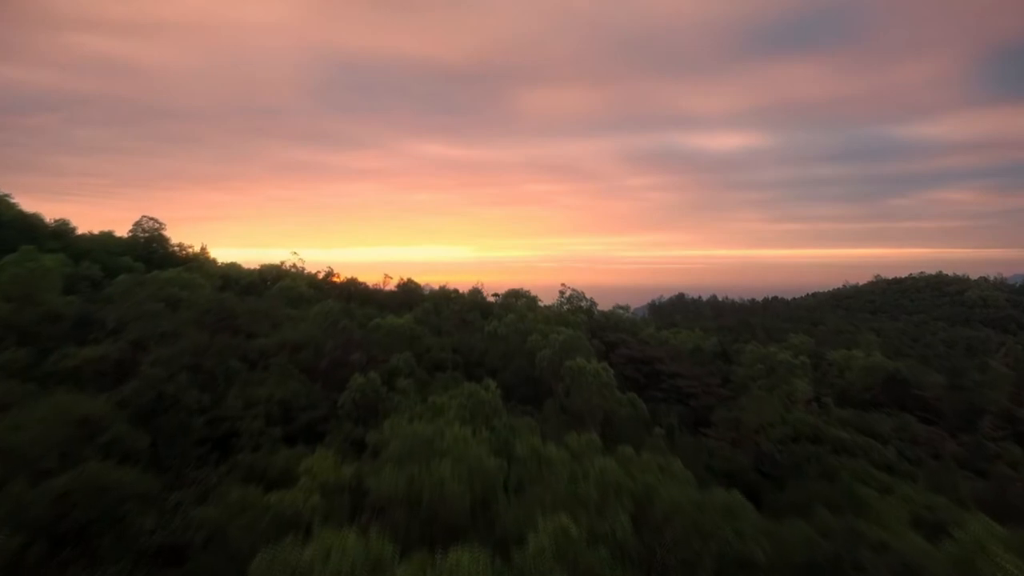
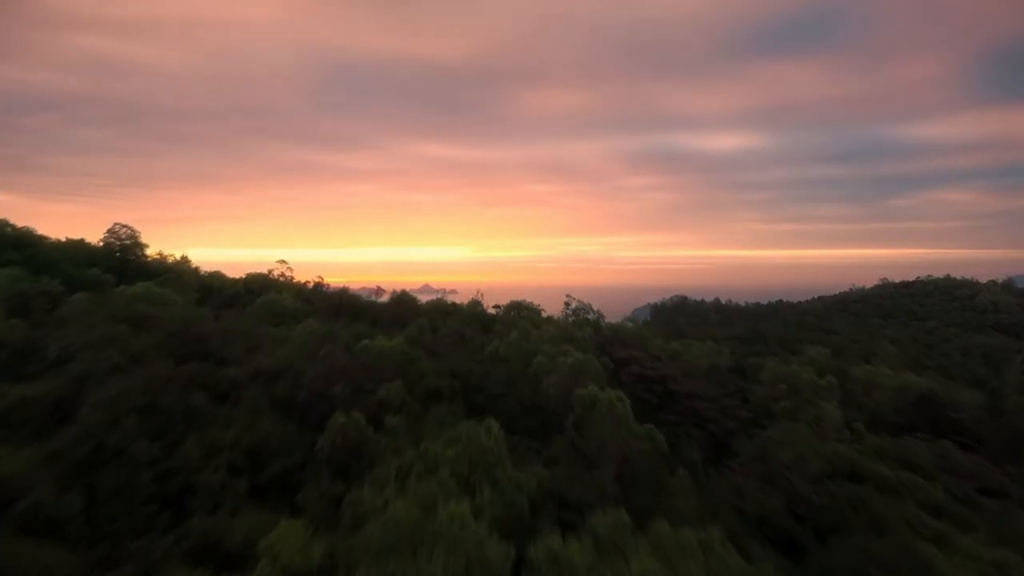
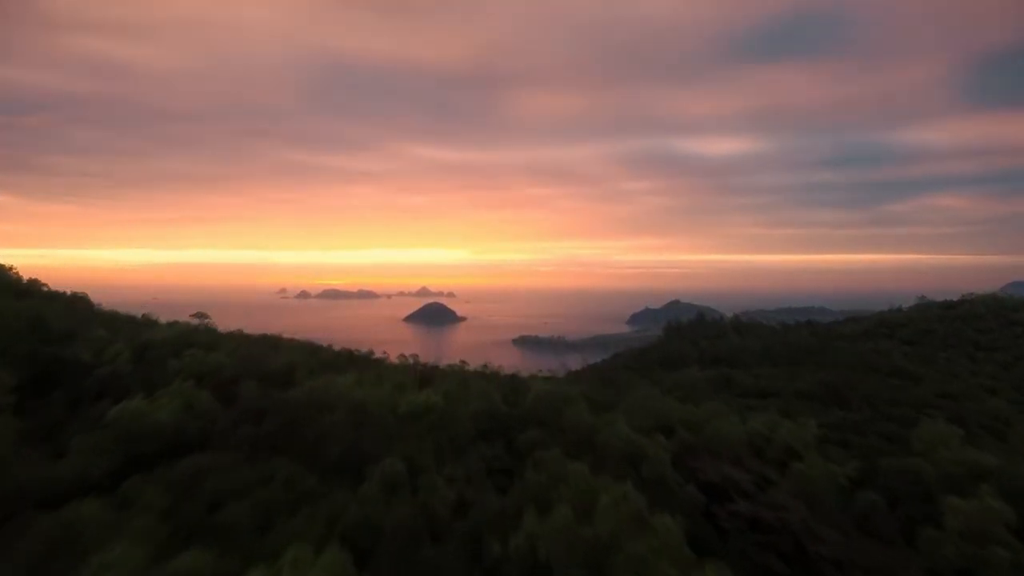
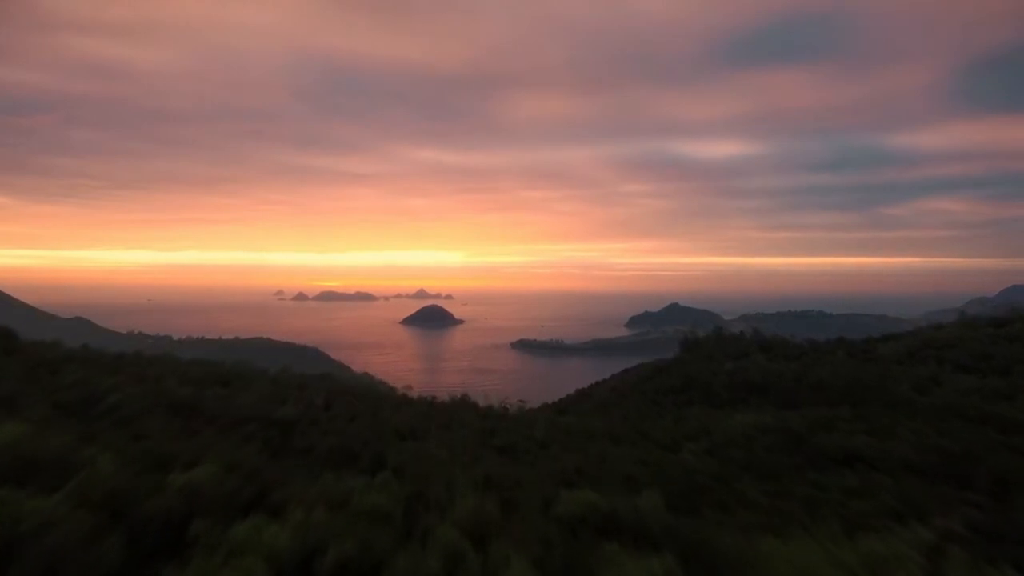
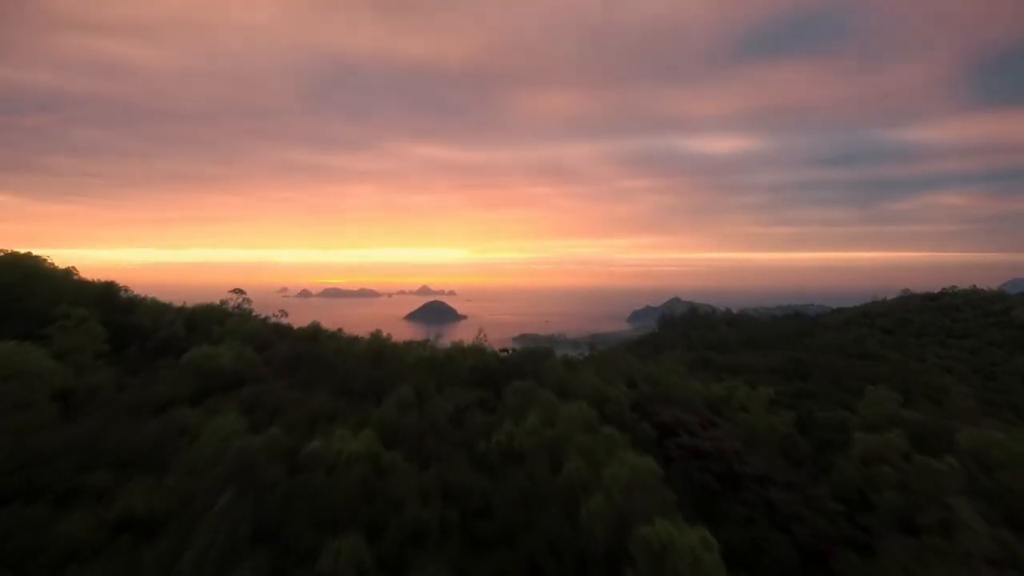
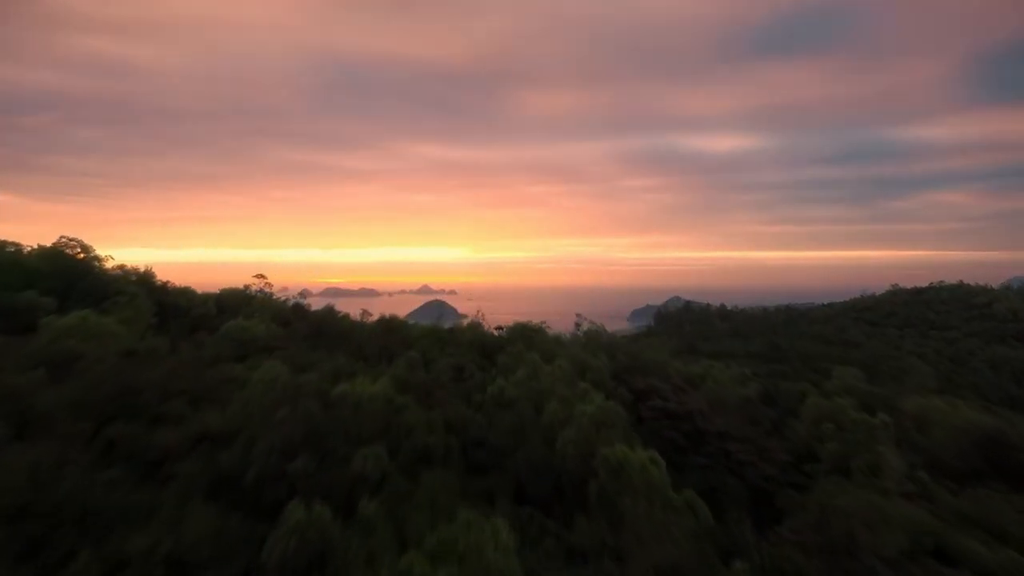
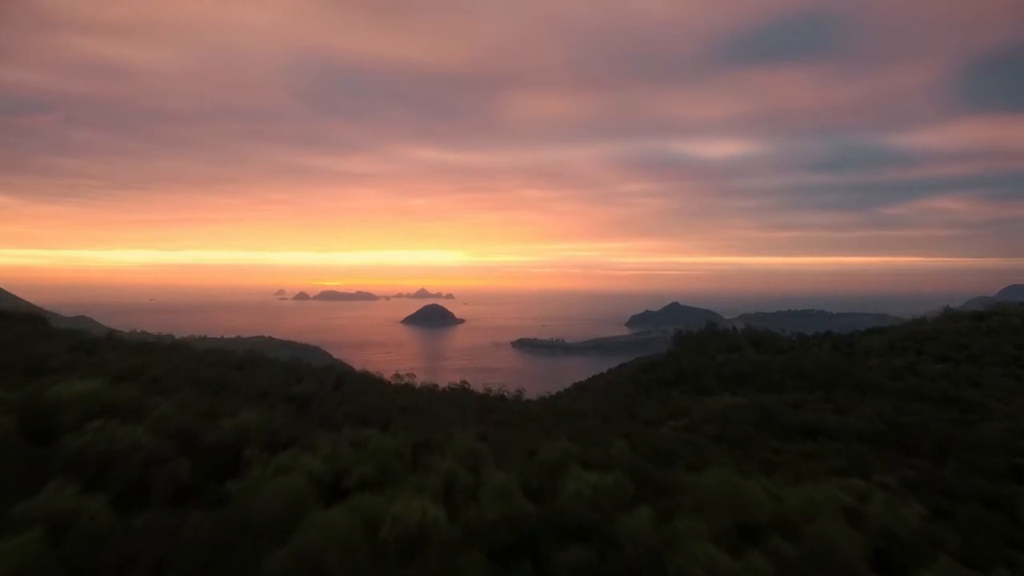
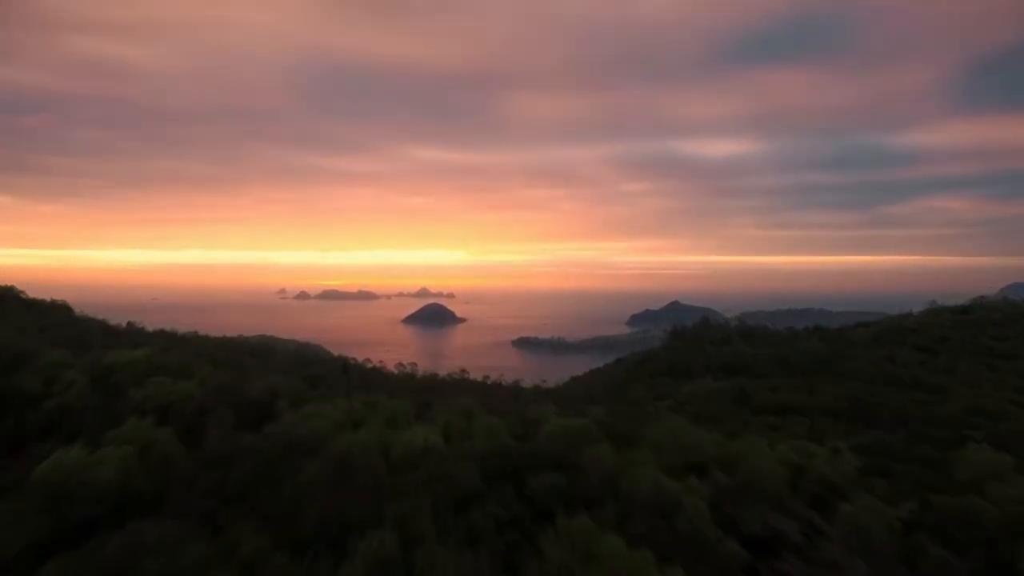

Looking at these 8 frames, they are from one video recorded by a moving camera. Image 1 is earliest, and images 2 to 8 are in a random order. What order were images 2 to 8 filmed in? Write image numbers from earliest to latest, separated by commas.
2, 6, 5, 3, 8, 7, 4
